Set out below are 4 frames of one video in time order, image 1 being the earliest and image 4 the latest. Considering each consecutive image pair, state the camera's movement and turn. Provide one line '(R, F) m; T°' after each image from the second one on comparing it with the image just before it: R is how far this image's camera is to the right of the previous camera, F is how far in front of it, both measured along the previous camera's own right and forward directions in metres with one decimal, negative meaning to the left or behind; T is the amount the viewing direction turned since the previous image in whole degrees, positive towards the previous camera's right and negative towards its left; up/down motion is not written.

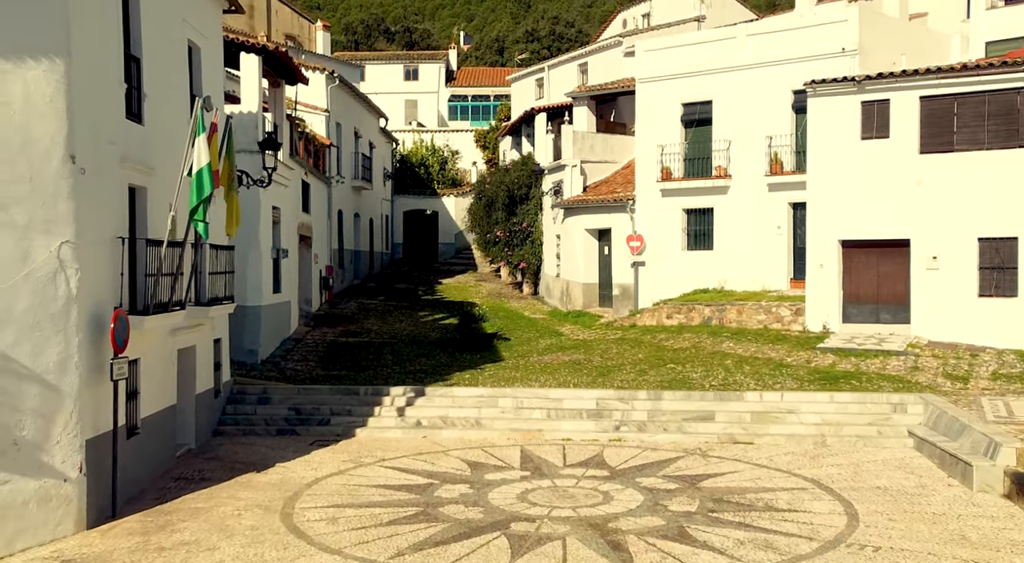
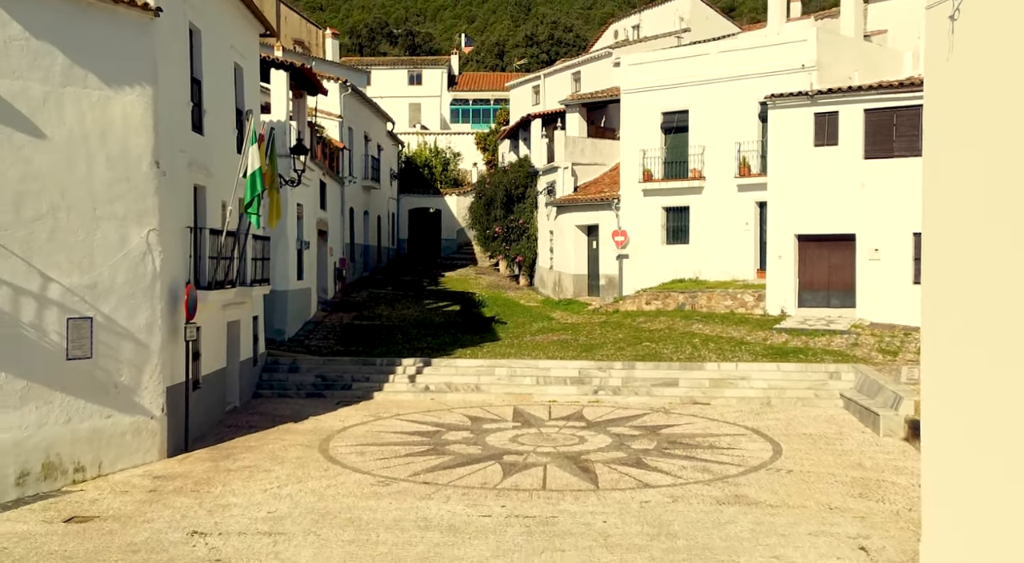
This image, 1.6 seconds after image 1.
(+0.1, -3.5) m; 0°
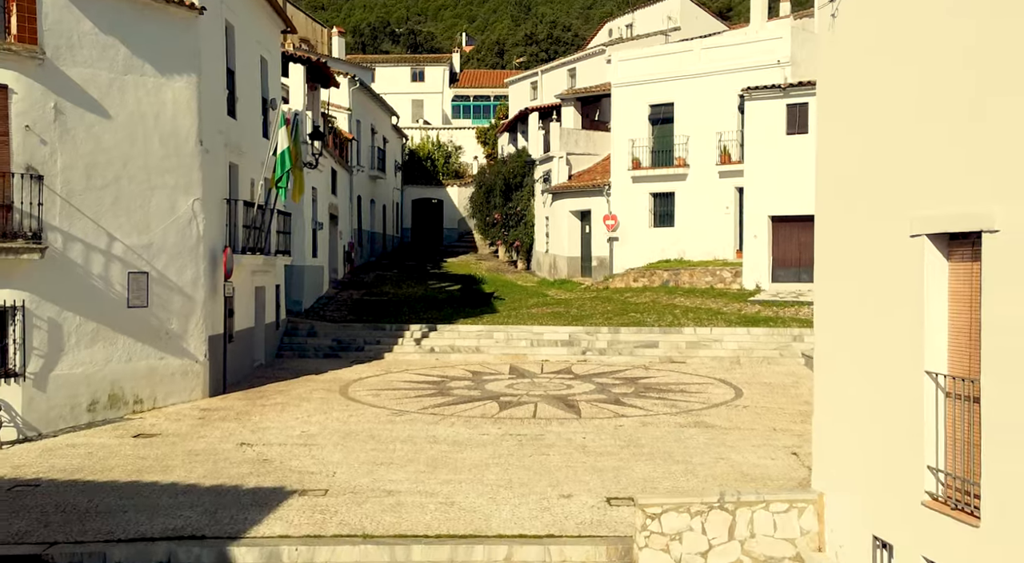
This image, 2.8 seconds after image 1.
(+0.1, -2.6) m; 0°
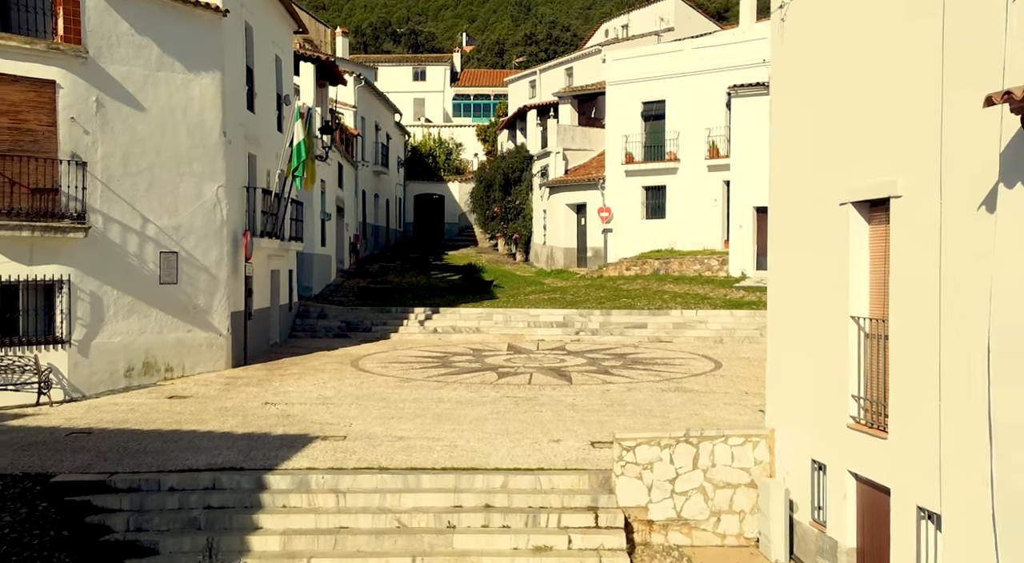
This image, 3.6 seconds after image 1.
(+0.1, -1.7) m; 0°
